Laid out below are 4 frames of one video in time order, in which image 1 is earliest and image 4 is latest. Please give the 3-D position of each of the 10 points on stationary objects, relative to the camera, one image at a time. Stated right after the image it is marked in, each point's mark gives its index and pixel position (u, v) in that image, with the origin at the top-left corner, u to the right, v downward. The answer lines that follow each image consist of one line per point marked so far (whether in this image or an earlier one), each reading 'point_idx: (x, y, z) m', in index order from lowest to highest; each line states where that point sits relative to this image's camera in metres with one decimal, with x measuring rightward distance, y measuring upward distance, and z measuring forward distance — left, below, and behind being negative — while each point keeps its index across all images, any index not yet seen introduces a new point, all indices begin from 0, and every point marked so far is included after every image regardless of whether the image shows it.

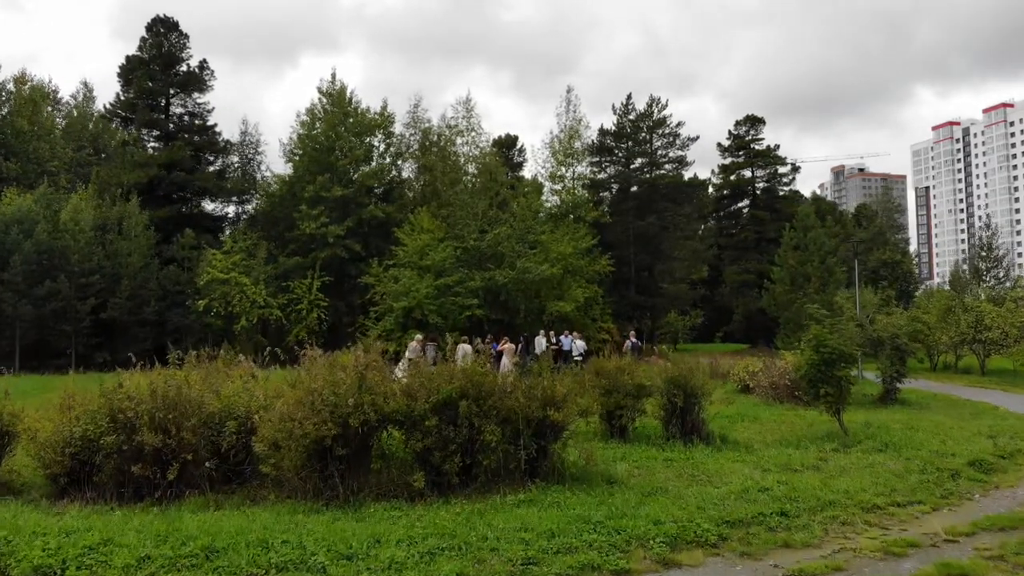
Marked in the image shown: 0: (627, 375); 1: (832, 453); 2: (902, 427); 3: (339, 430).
0: (+1.9, -1.4, +12.0) m
1: (+5.1, -2.6, +11.3) m
2: (+7.8, -2.8, +14.3) m
3: (-1.9, -1.6, +8.0) m
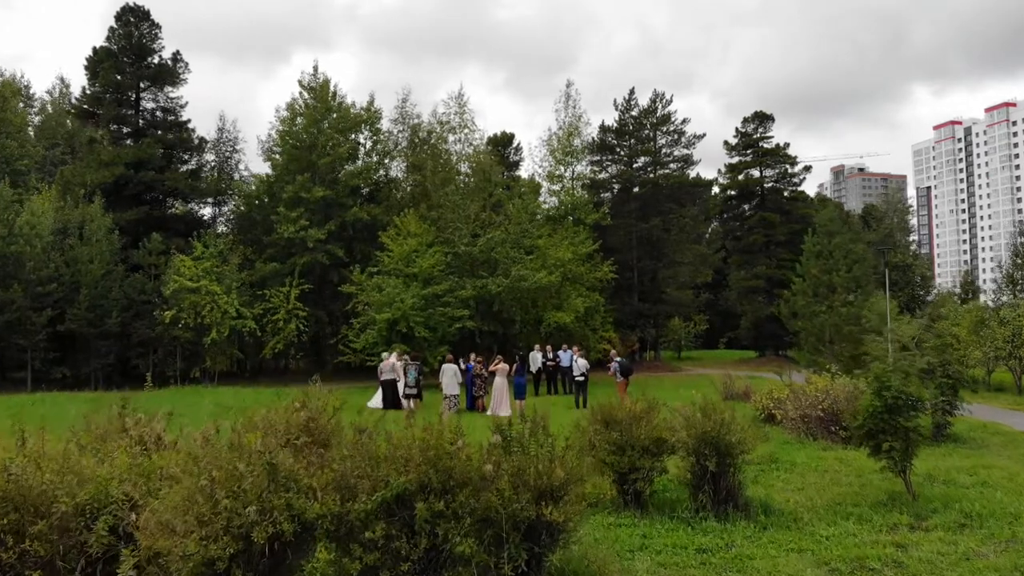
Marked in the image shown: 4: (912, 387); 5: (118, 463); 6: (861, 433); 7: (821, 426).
0: (+1.8, -1.8, +9.5) m
1: (+4.9, -3.0, +8.8) m
2: (+7.6, -3.2, +11.8) m
3: (-2.1, -2.0, +5.5) m
4: (+5.8, -1.4, +10.4) m
5: (-3.8, -1.7, +6.9) m
6: (+5.2, -2.2, +10.7) m
7: (+7.0, -3.1, +16.3) m
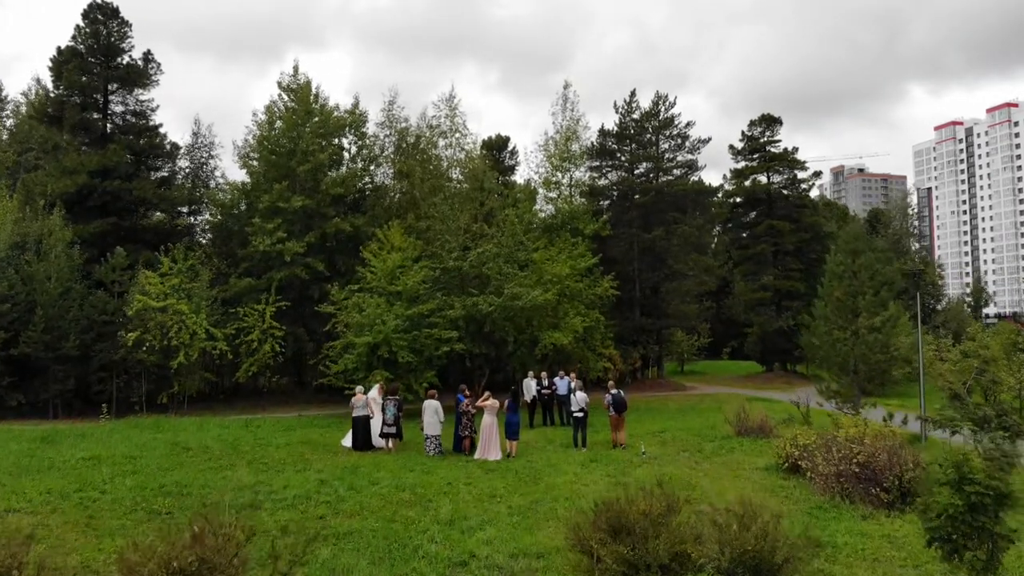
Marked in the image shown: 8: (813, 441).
0: (+1.5, -2.5, +7.3) m
1: (+4.7, -3.7, +6.6) m
2: (+7.4, -3.9, +9.6) m
3: (-2.3, -2.7, +3.3) m
4: (+5.6, -2.2, +8.2) m
5: (-4.0, -2.4, +4.7) m
6: (+5.0, -2.9, +8.5) m
7: (+6.8, -3.9, +14.1) m
8: (+6.6, -3.4, +15.8) m
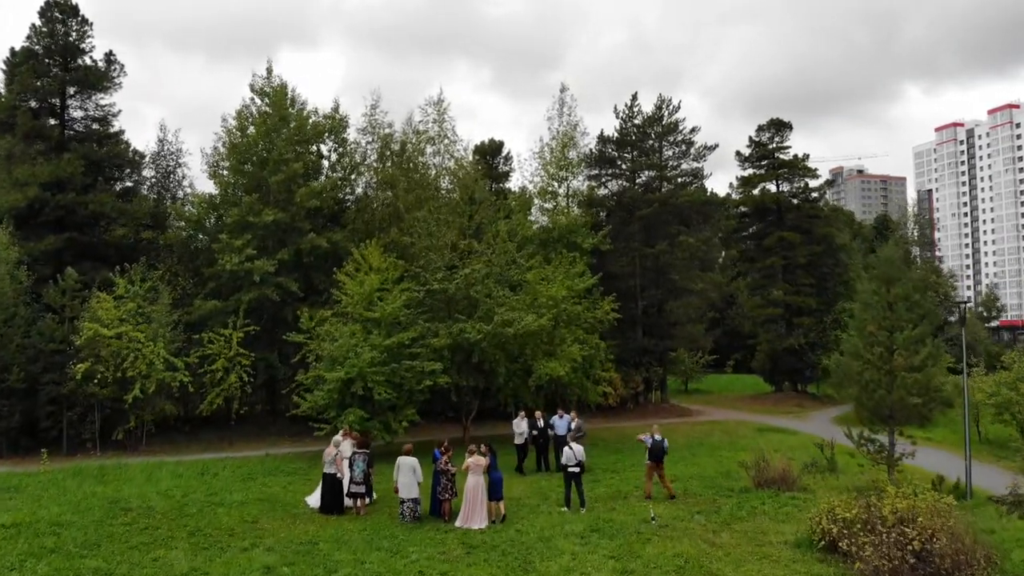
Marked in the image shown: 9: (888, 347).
0: (+1.3, -3.4, +4.7) m
1: (+4.4, -4.6, +4.1) m
2: (+7.1, -4.8, +7.1) m
3: (-2.5, -3.6, +0.7) m
4: (+5.4, -3.0, +5.7) m
5: (-4.3, -3.3, +2.1) m
6: (+4.8, -3.7, +6.0) m
7: (+6.5, -4.7, +11.5) m
8: (+6.4, -4.2, +13.3) m
9: (+10.0, -1.5, +19.0) m
